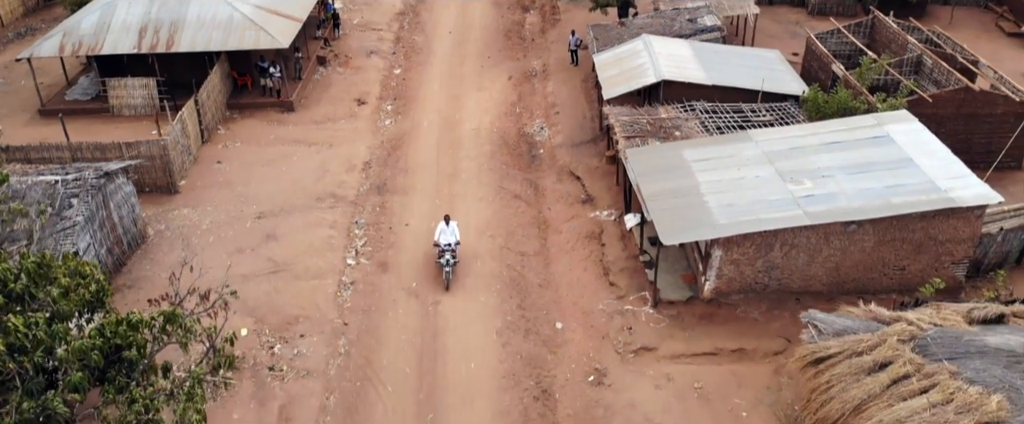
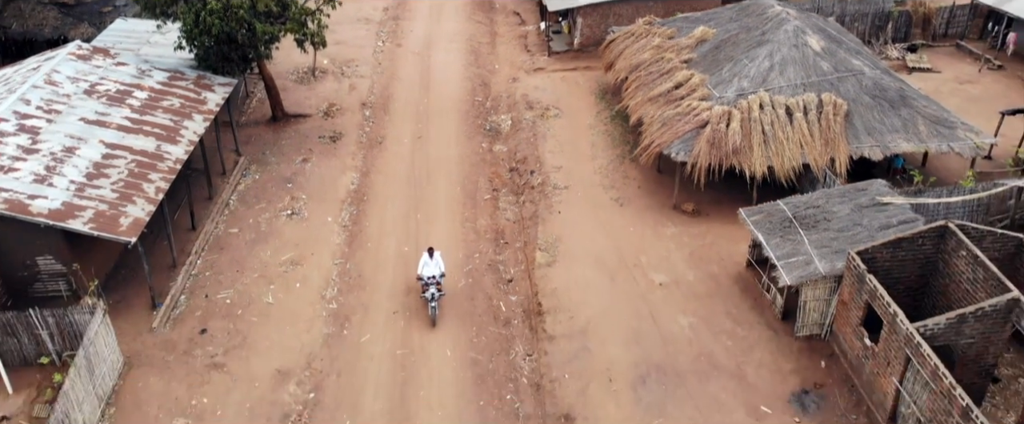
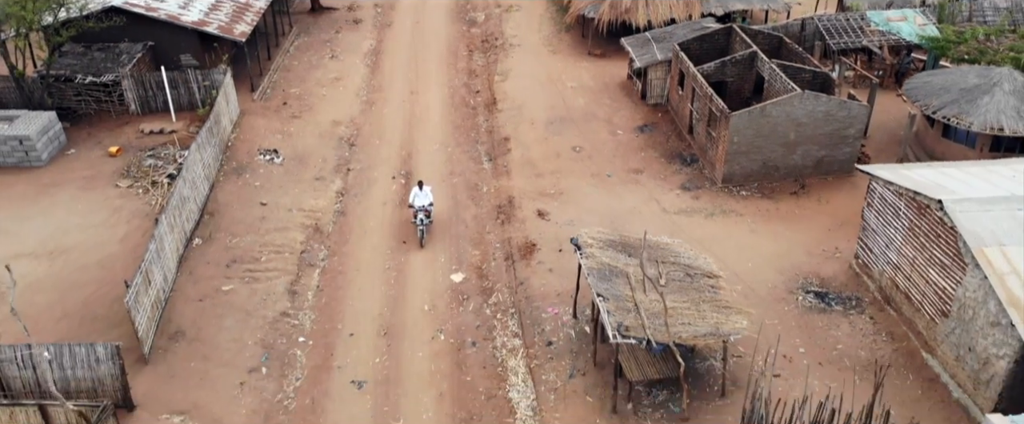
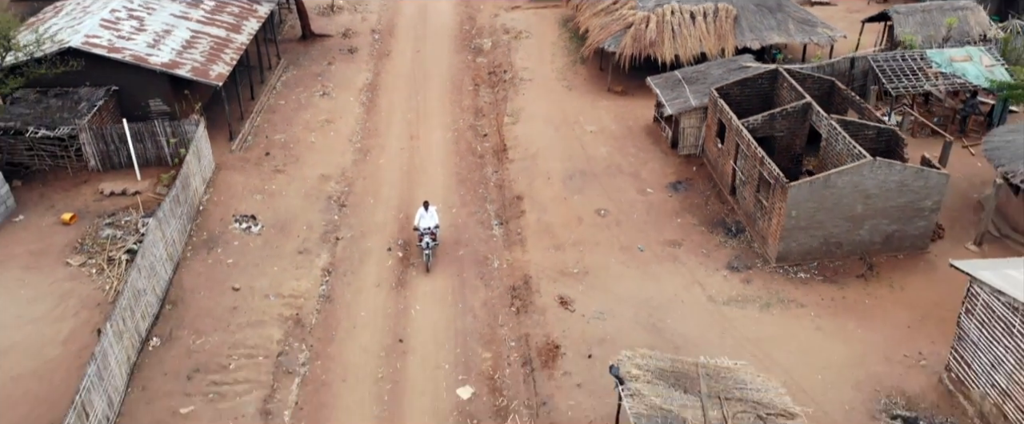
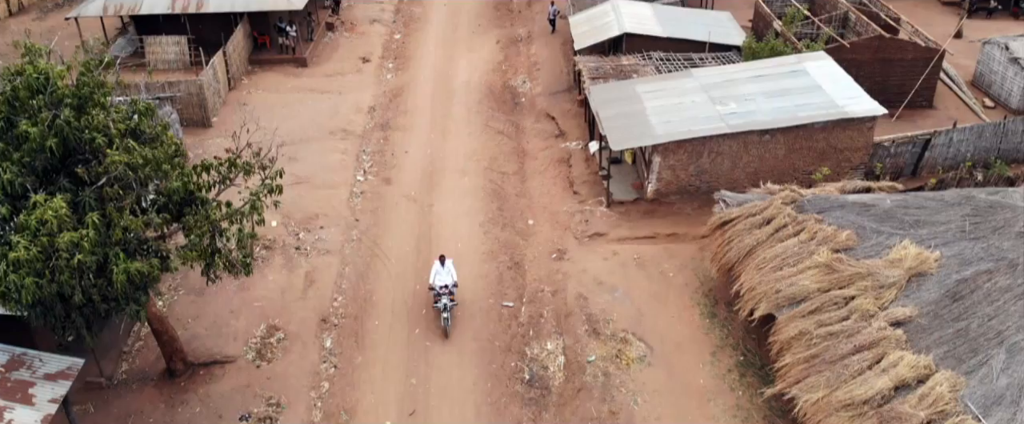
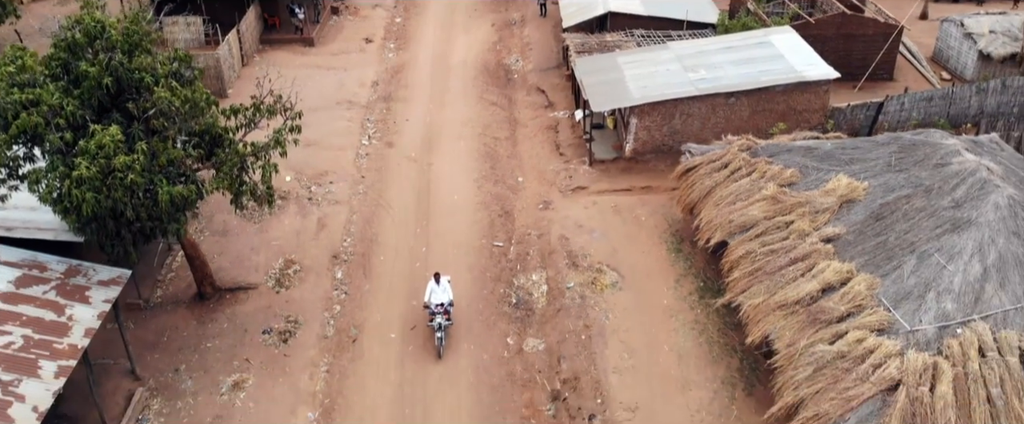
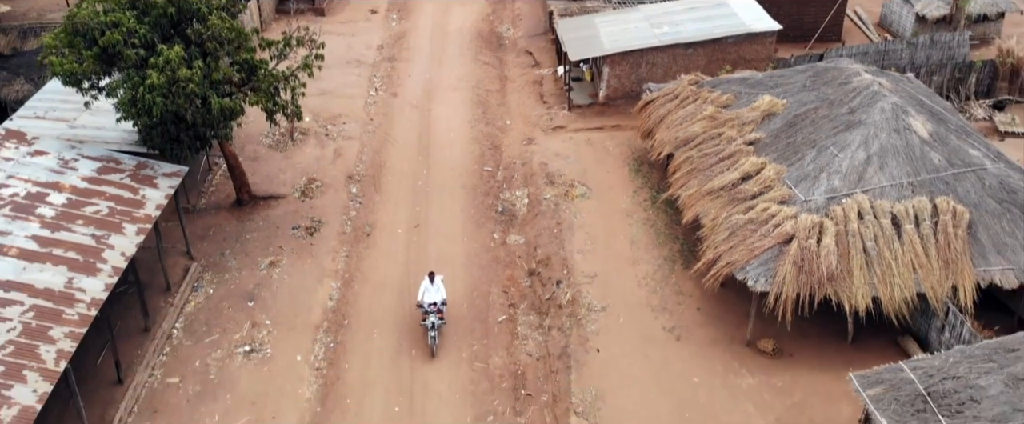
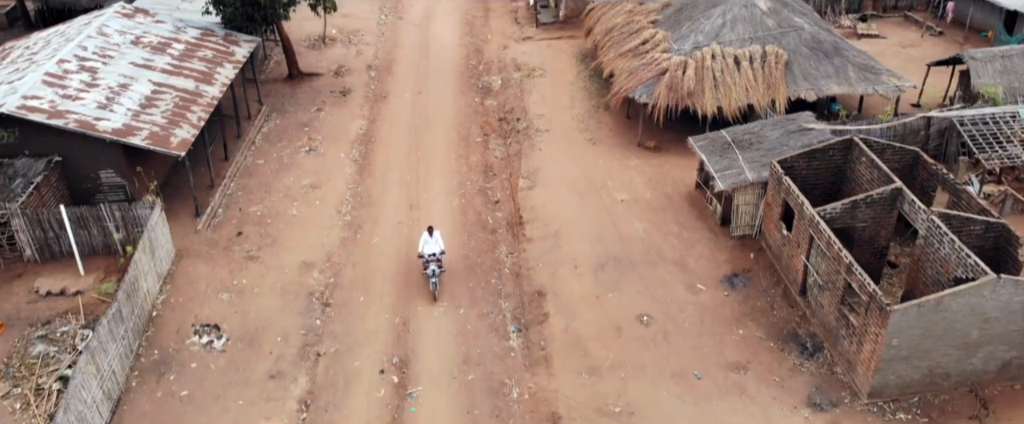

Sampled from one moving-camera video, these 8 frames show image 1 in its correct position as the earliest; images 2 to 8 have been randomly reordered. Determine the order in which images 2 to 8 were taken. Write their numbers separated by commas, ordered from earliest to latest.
5, 6, 7, 2, 8, 4, 3
